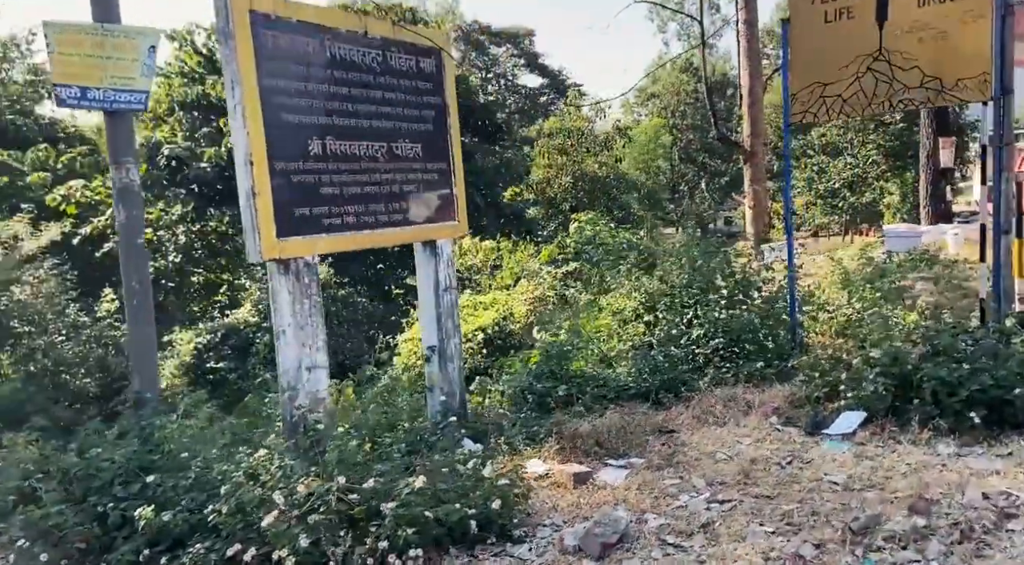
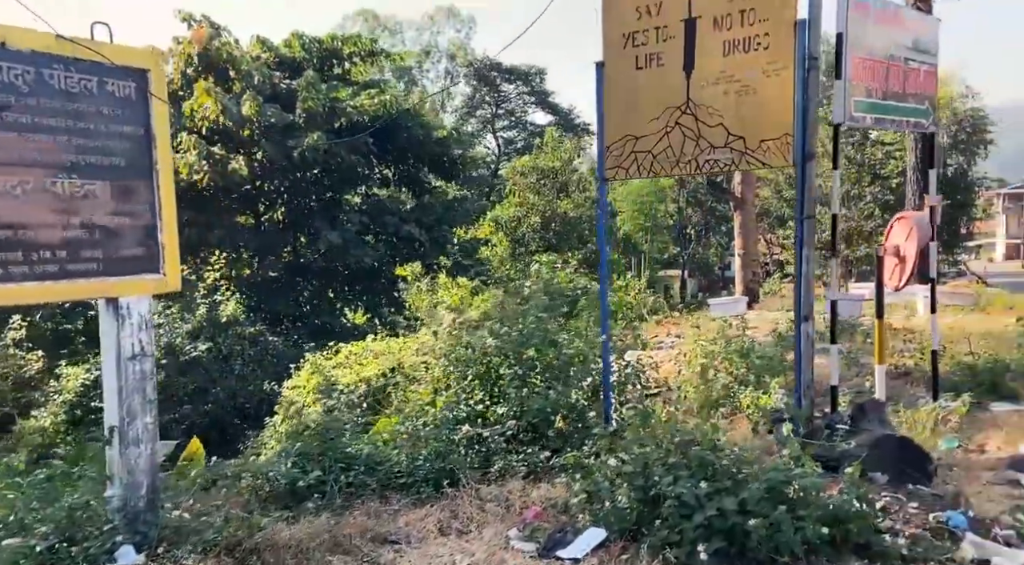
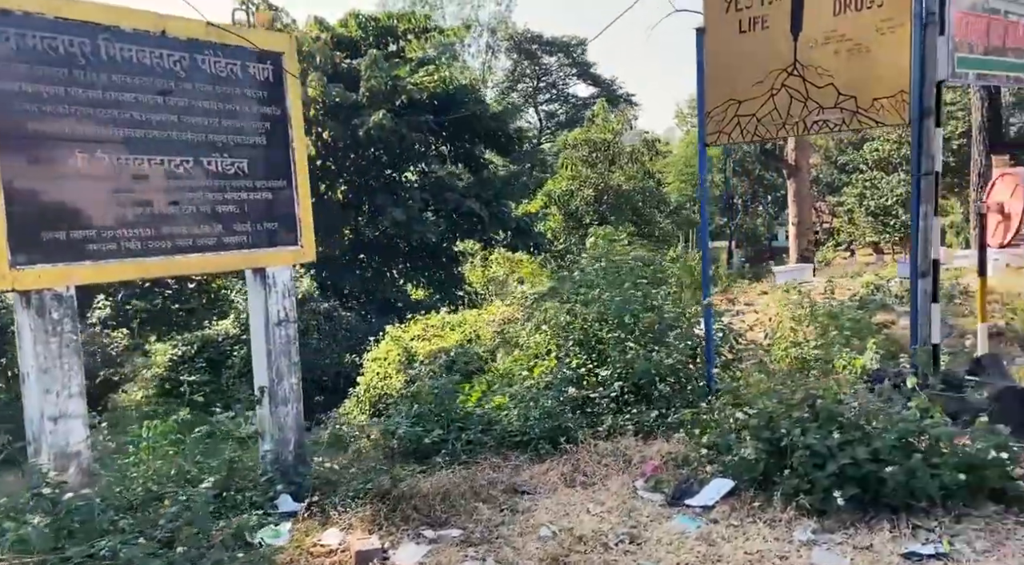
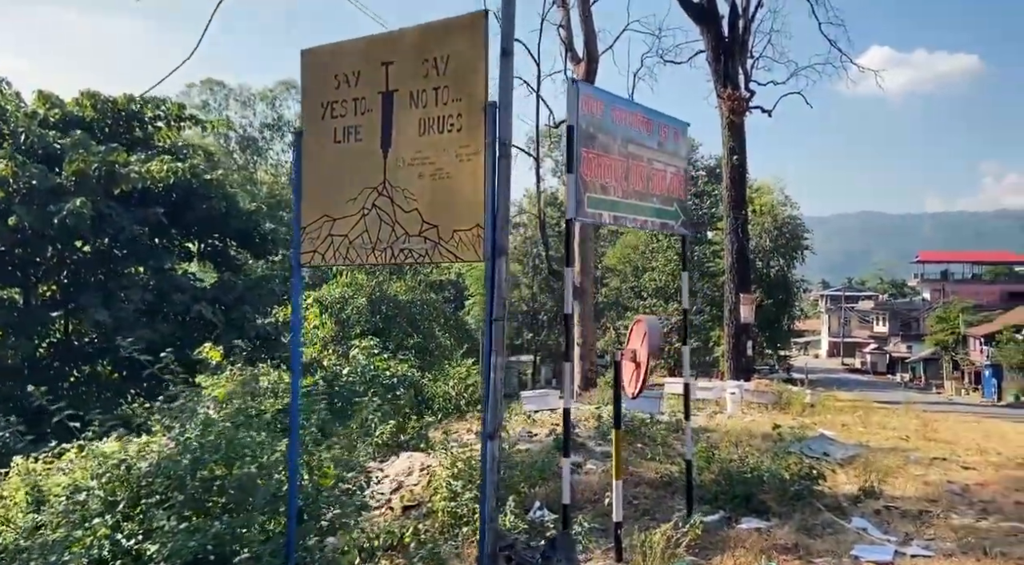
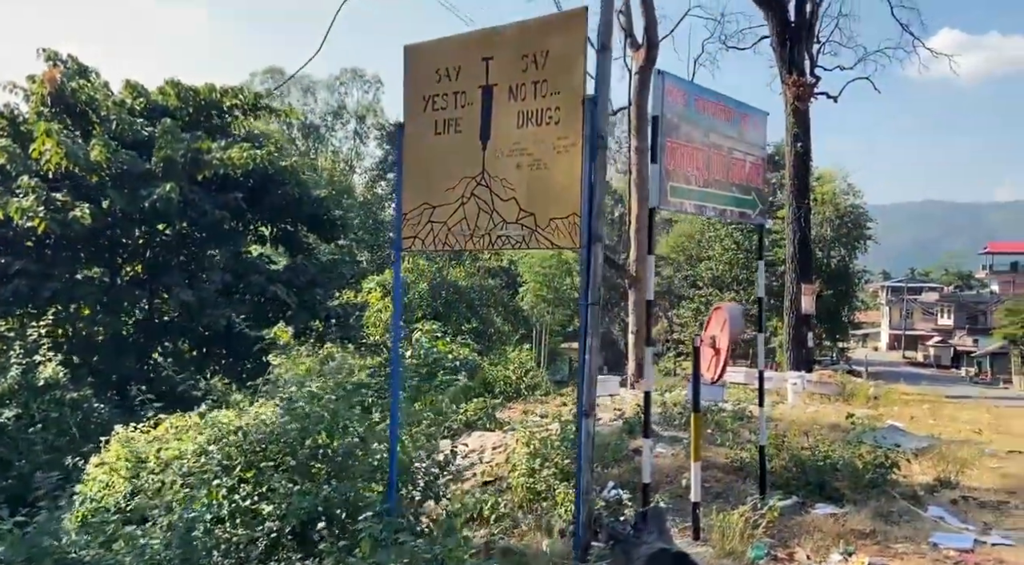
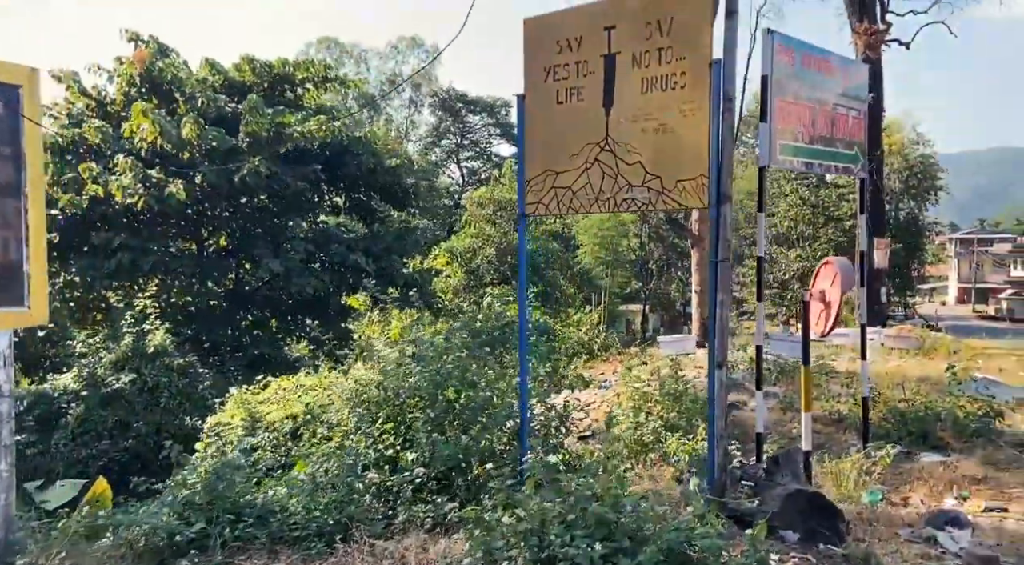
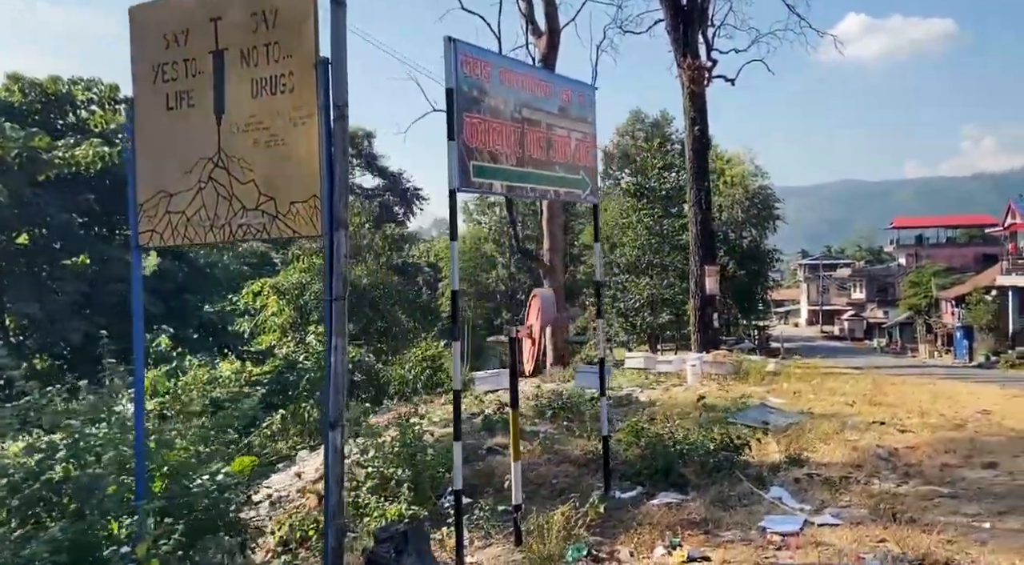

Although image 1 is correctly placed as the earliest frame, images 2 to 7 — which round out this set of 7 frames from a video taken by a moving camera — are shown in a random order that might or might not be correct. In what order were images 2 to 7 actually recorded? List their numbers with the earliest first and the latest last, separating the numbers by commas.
3, 2, 6, 5, 4, 7
